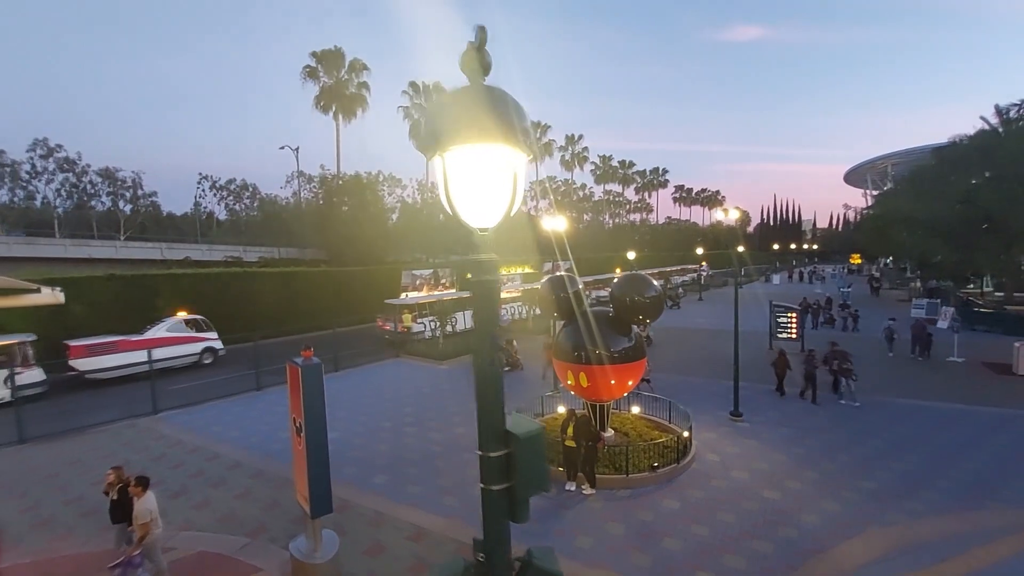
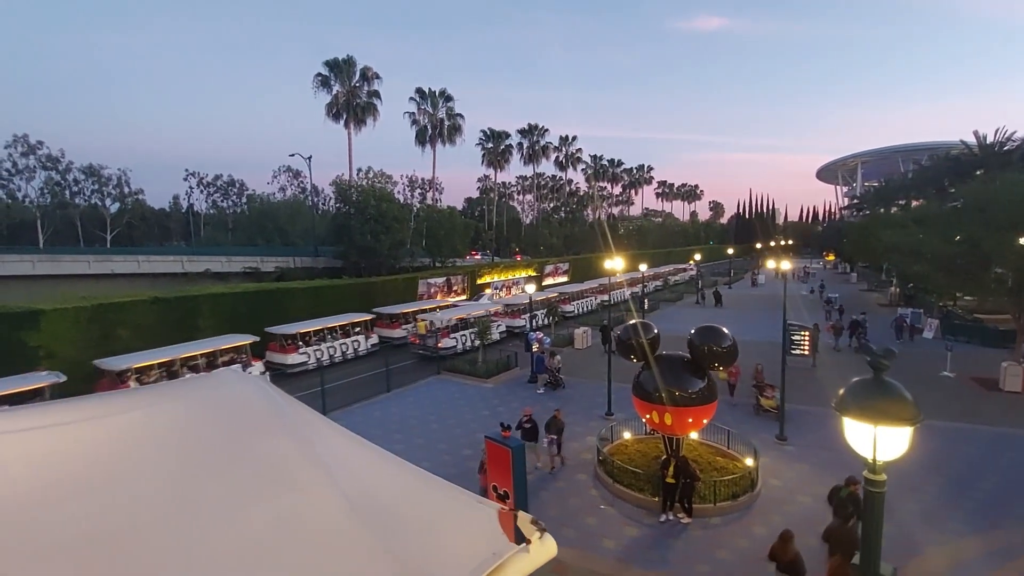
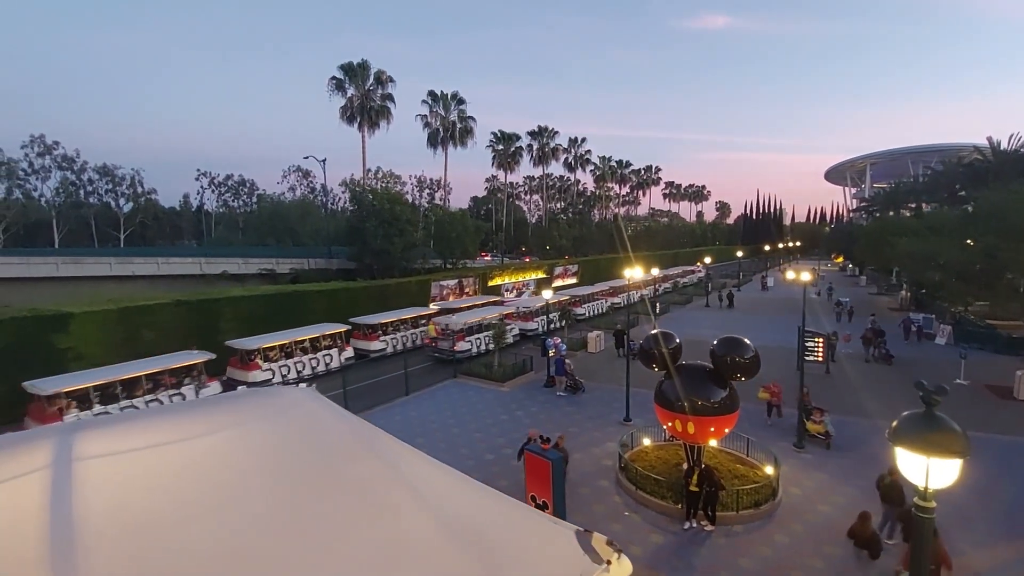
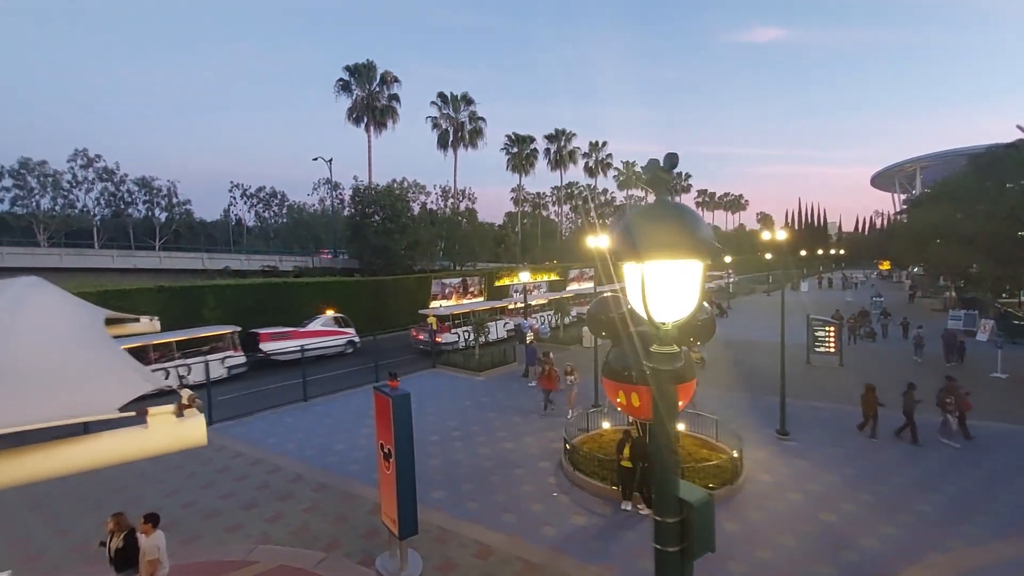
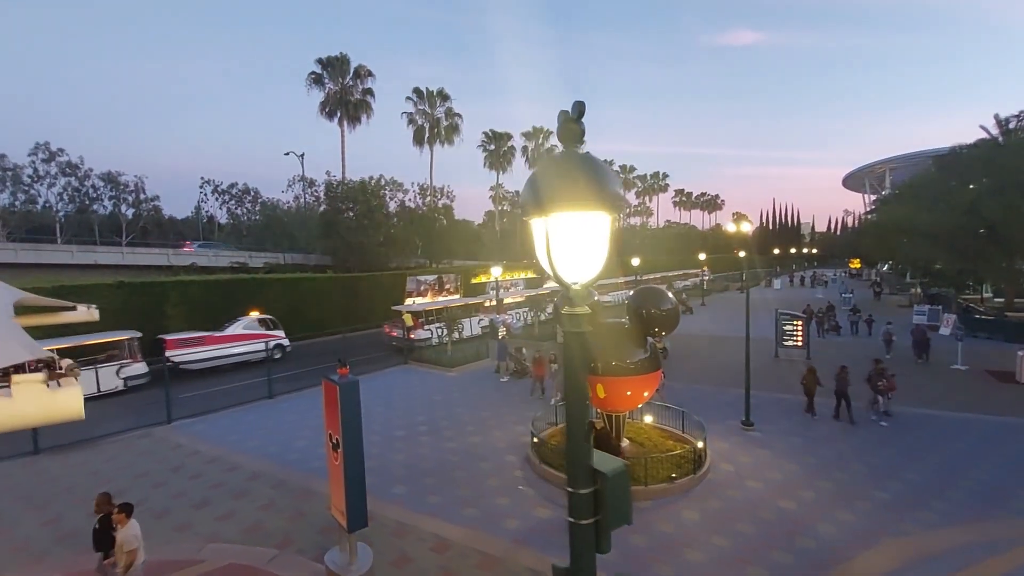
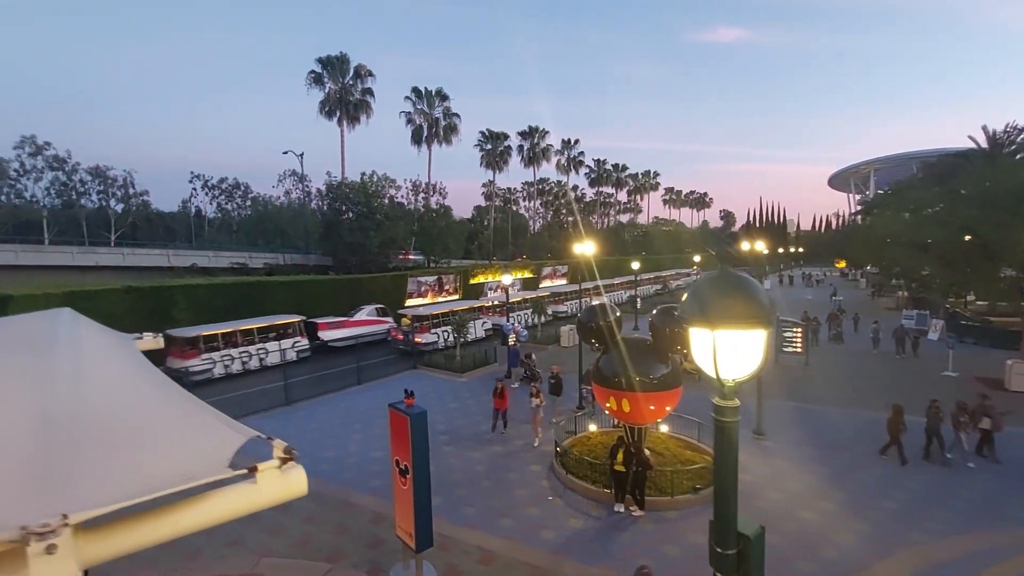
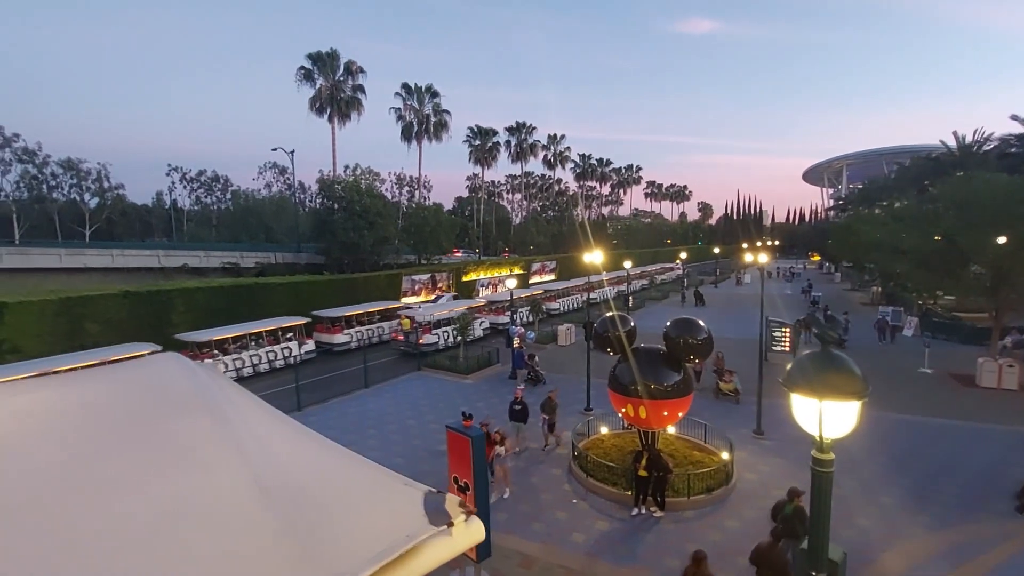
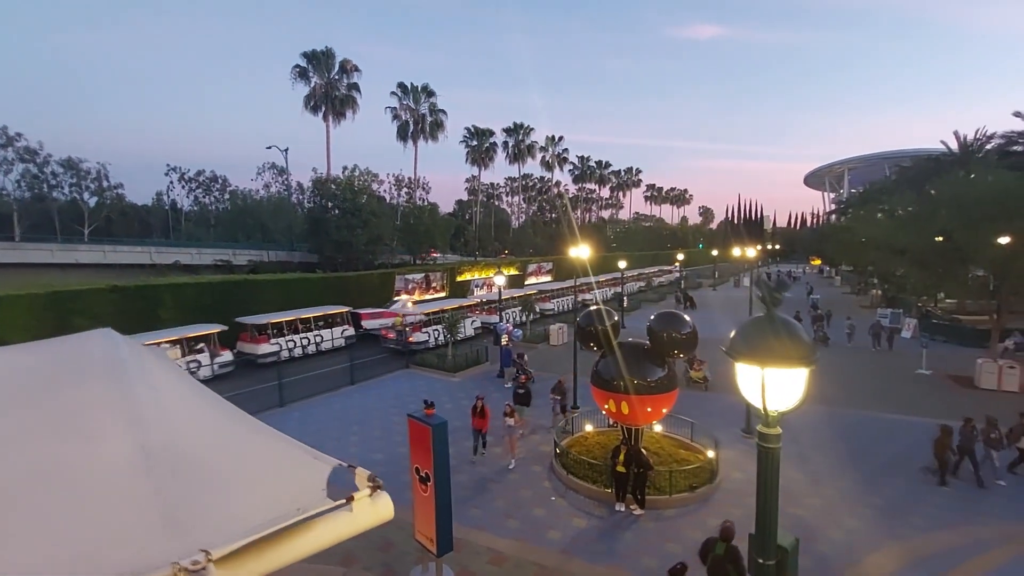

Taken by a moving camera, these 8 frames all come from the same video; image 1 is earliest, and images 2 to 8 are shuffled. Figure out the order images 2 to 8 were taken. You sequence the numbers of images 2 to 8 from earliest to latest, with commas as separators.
5, 4, 6, 8, 7, 2, 3
